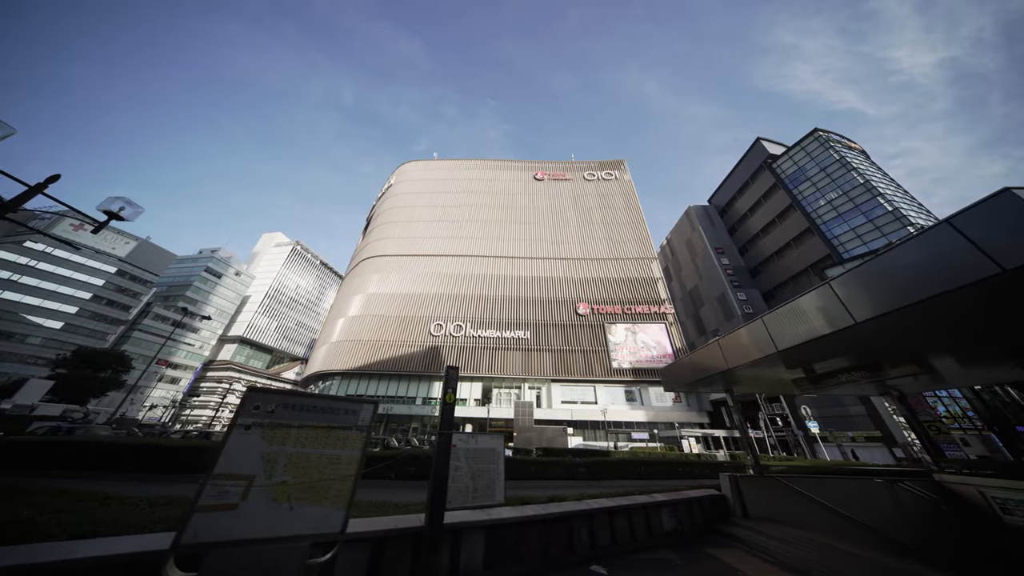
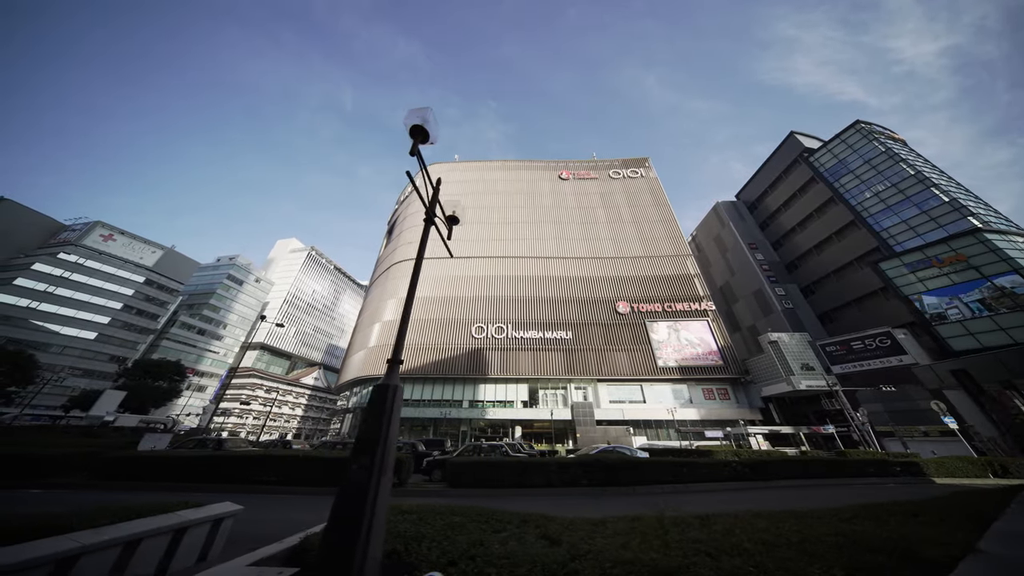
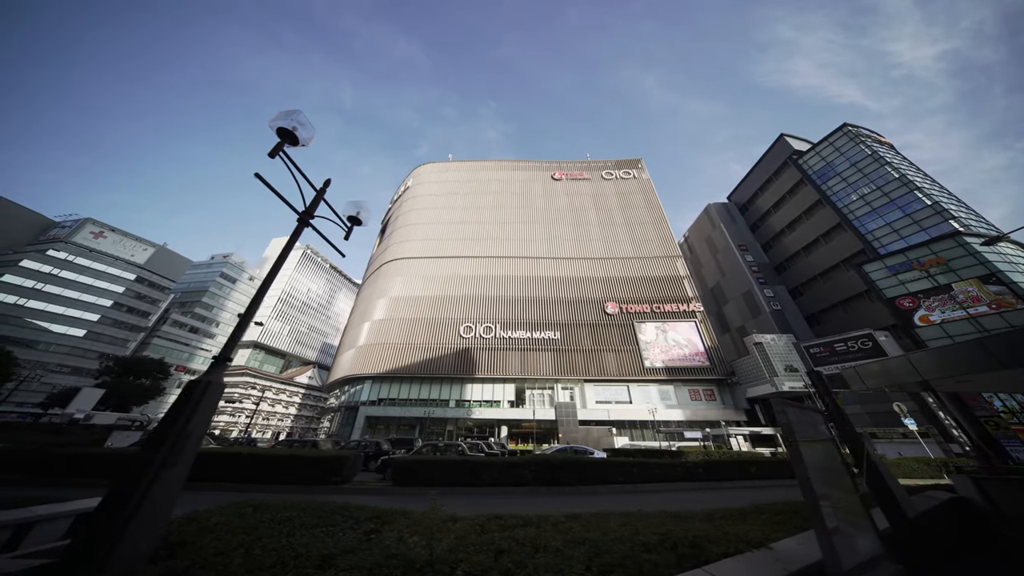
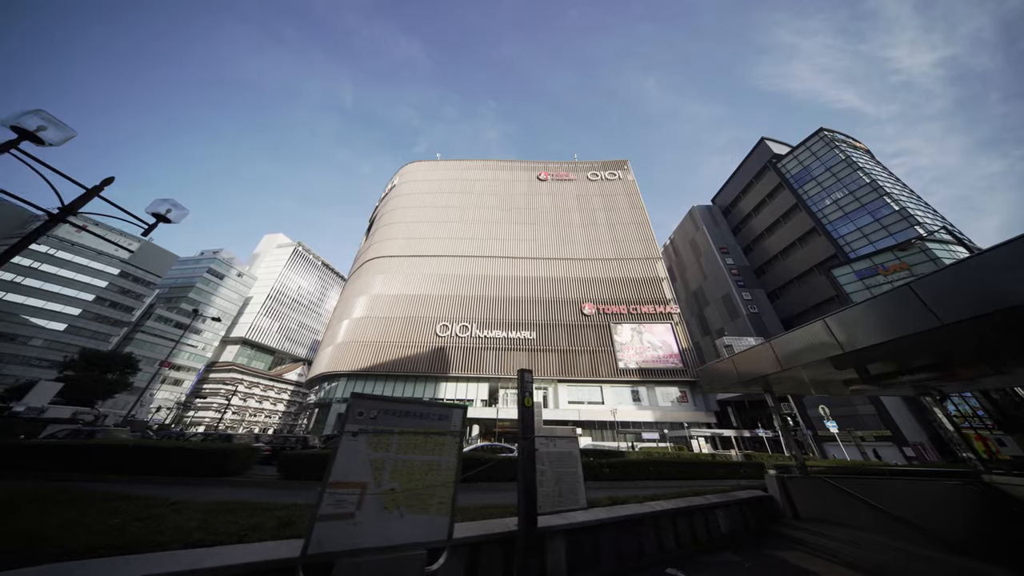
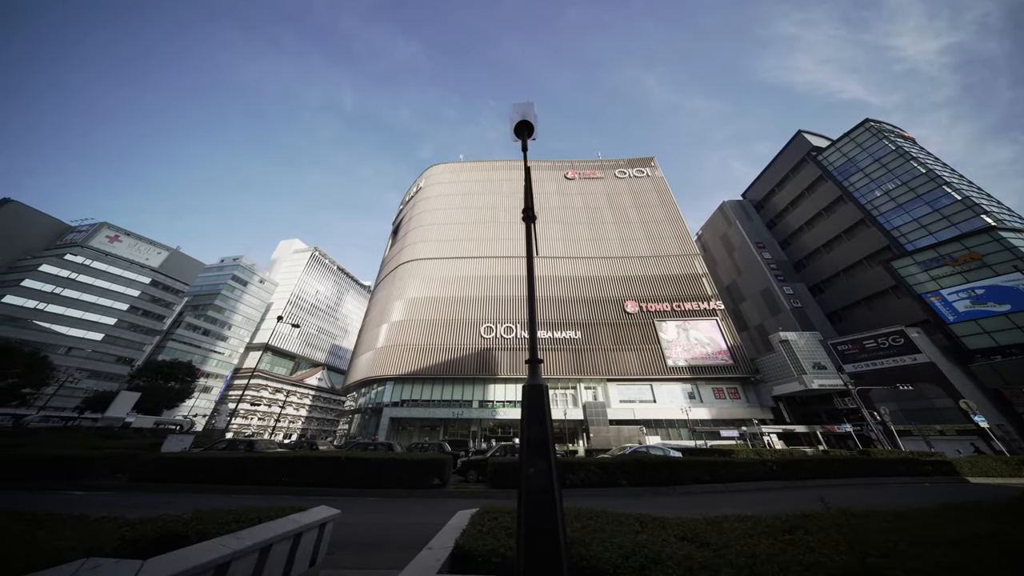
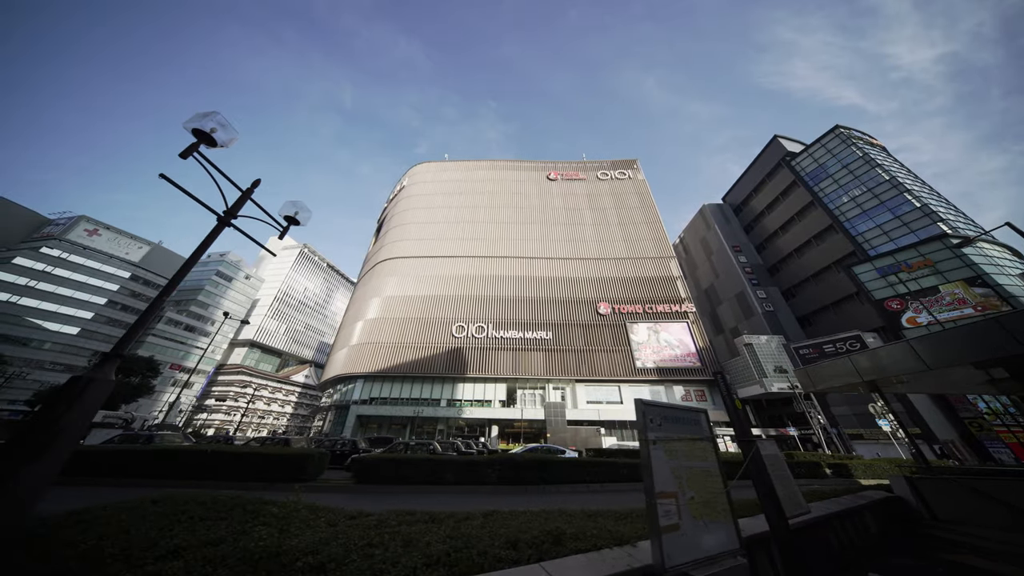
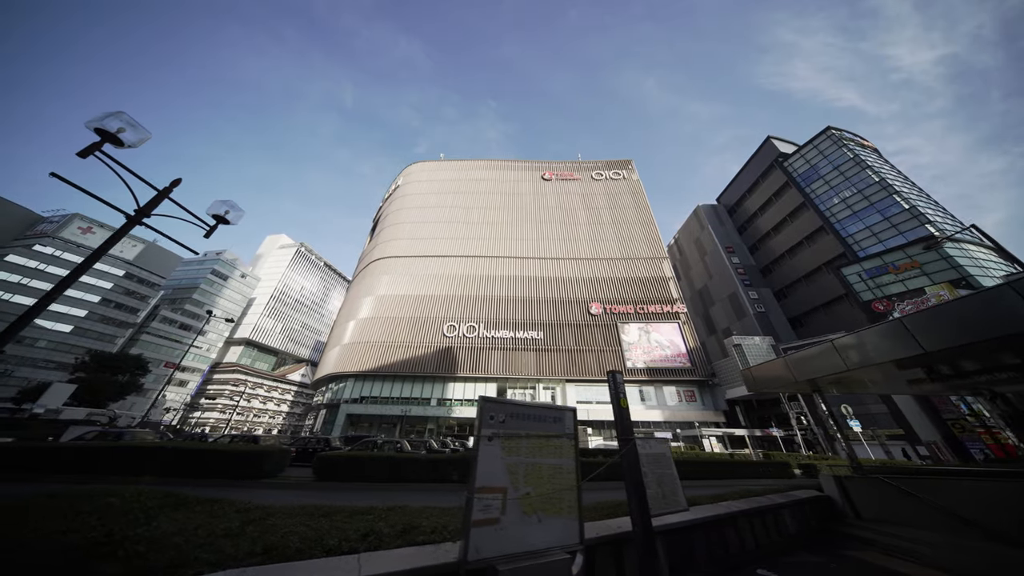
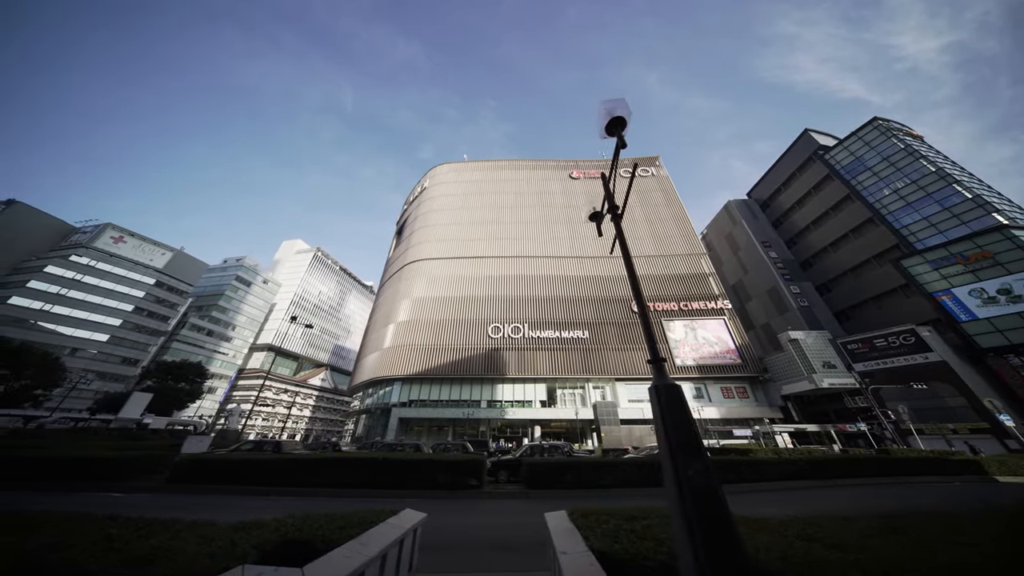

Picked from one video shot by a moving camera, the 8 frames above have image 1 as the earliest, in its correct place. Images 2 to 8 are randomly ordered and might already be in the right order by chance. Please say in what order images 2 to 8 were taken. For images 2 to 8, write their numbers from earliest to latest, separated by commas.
4, 7, 6, 3, 2, 5, 8
